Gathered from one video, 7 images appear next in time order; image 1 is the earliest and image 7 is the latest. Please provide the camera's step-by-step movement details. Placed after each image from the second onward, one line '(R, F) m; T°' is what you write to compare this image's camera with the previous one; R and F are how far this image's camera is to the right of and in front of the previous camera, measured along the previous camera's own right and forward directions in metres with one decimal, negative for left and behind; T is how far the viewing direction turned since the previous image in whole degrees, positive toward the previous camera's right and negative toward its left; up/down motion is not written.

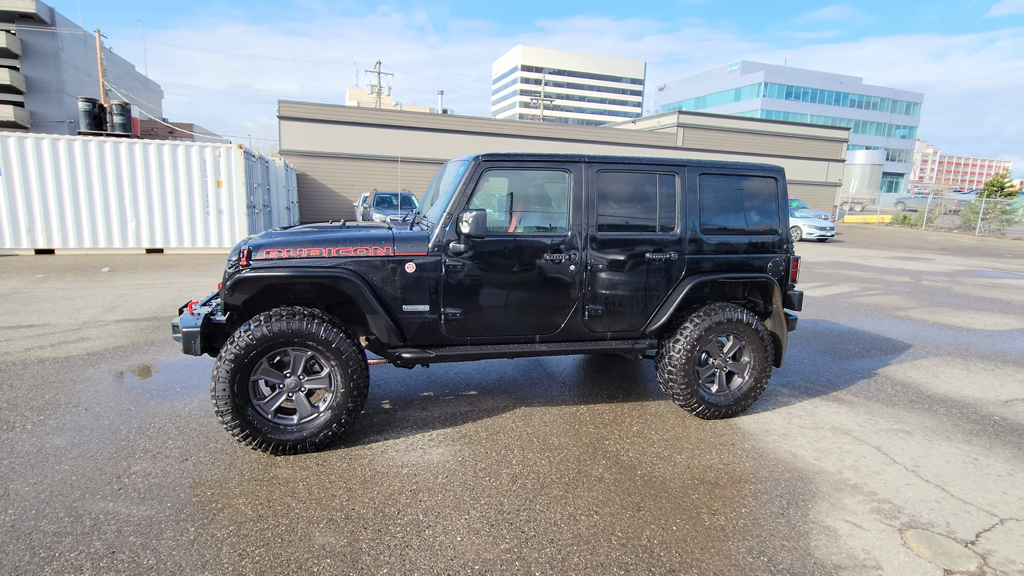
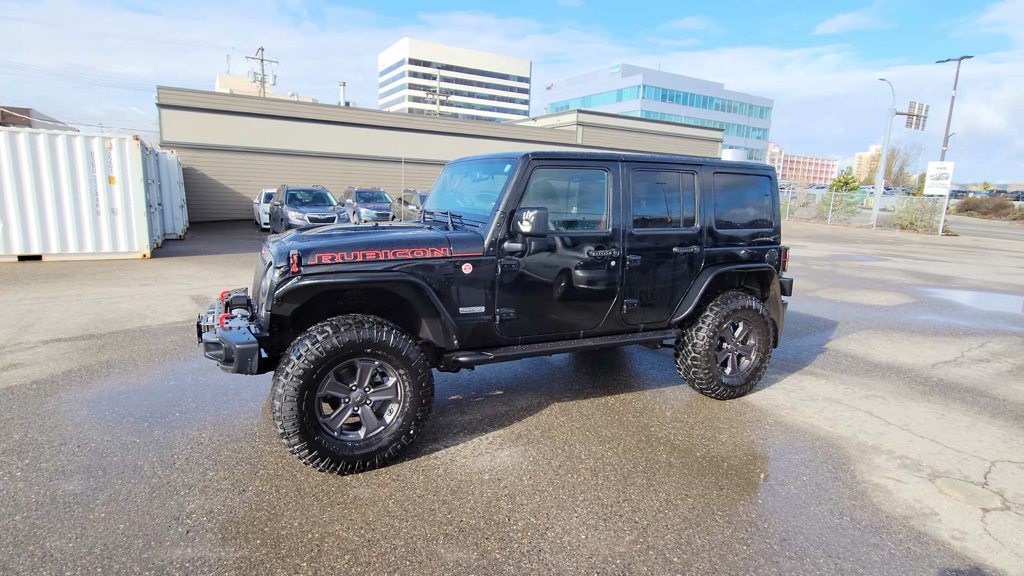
(-1.1, +0.1) m; +12°
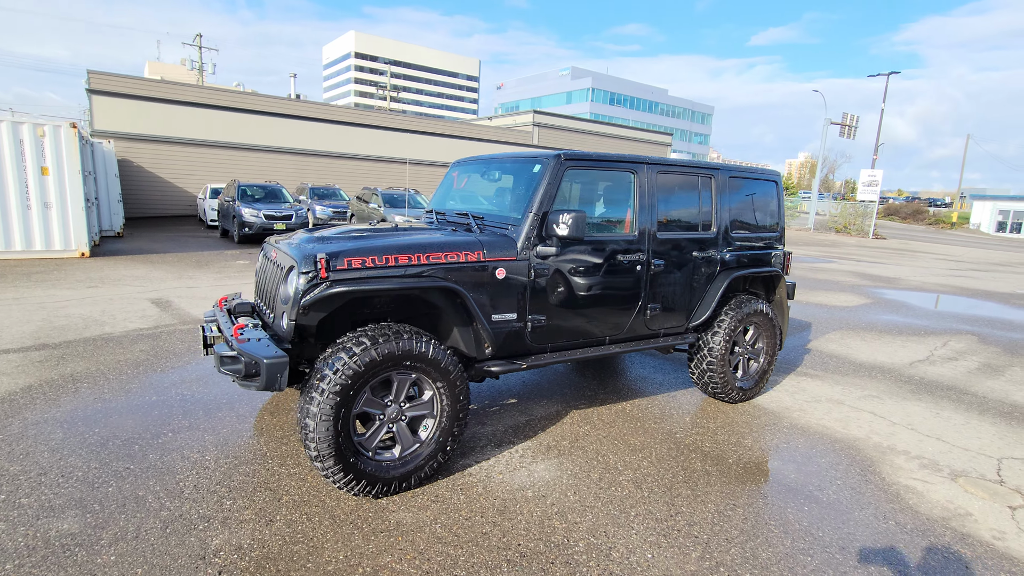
(-0.5, +0.2) m; +6°
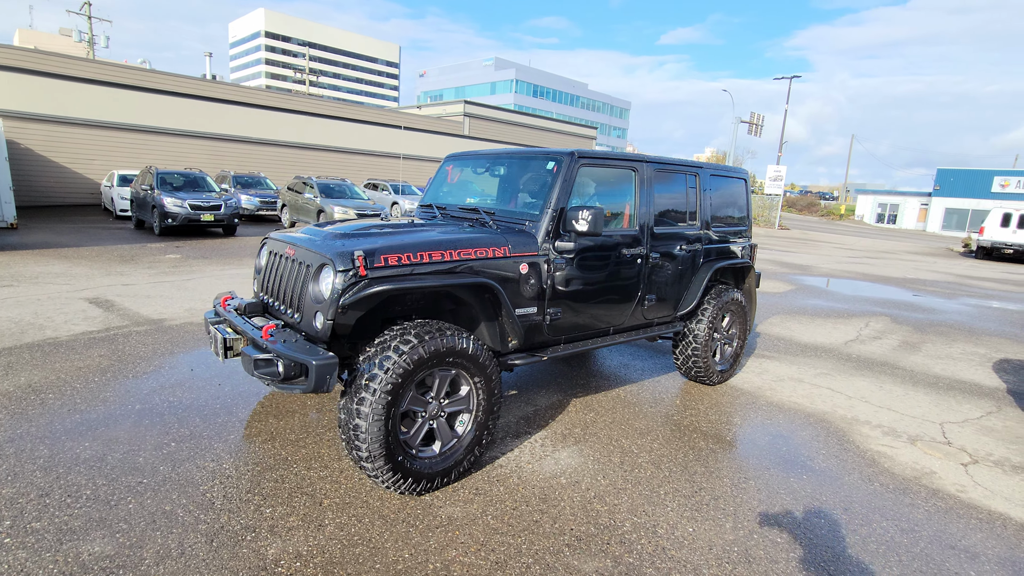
(-0.6, 0.0) m; +8°
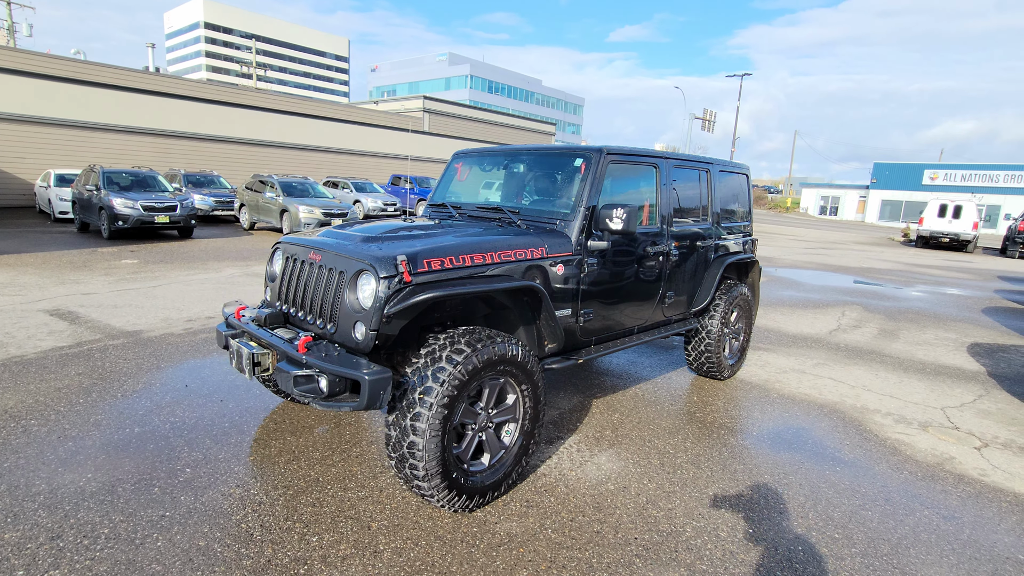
(-0.5, +0.1) m; +5°
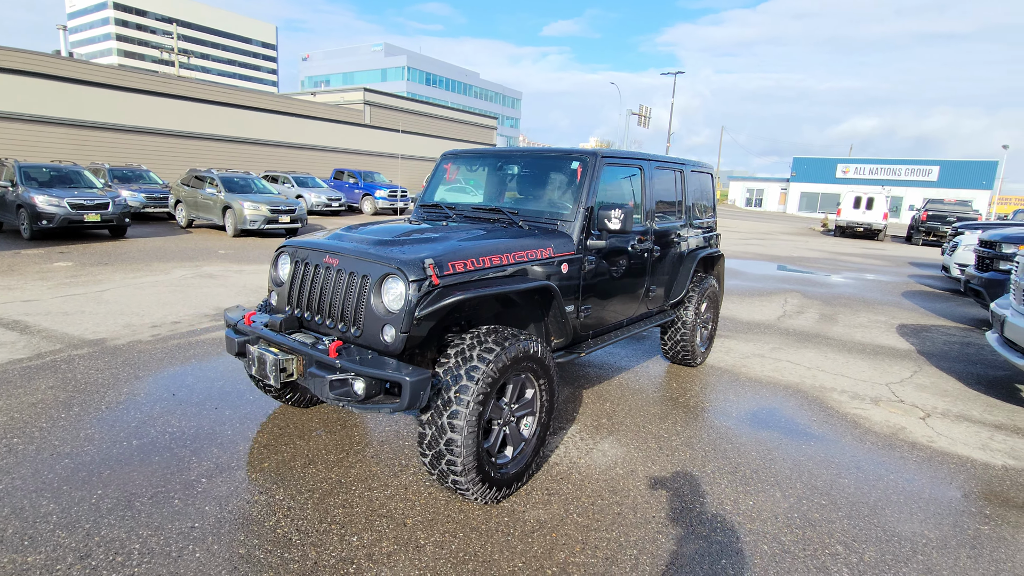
(-0.4, -0.1) m; +6°
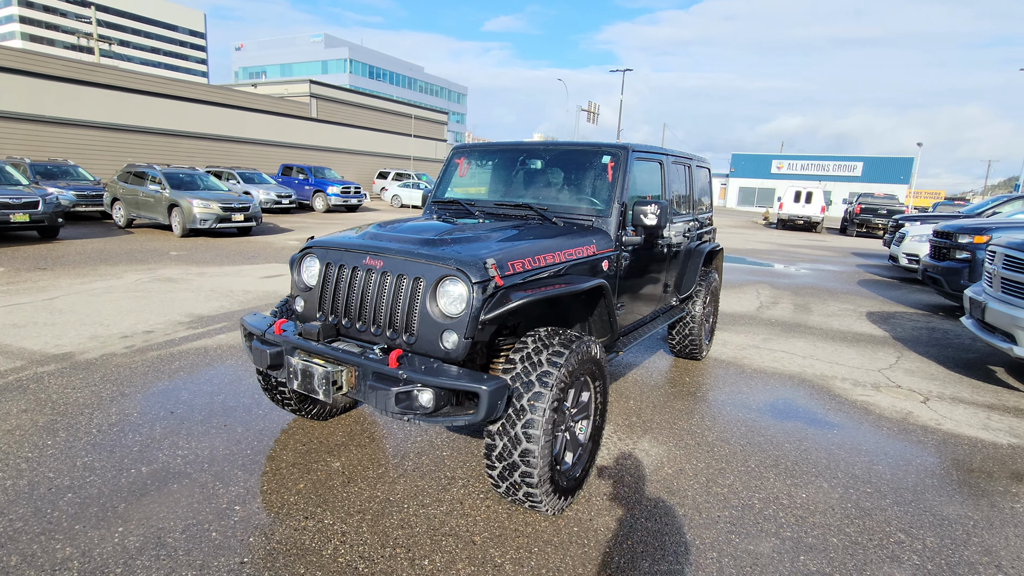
(-0.6, +0.2) m; +6°
